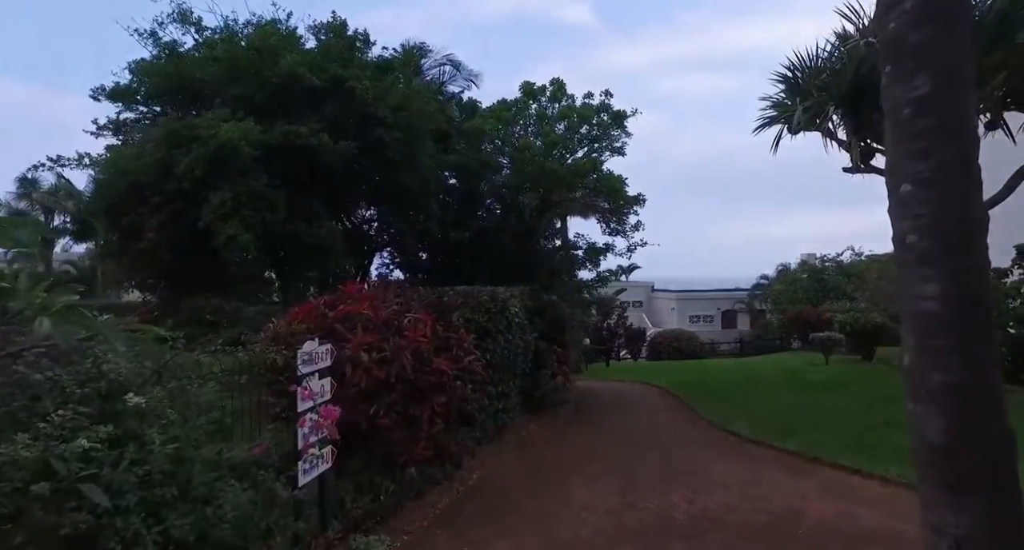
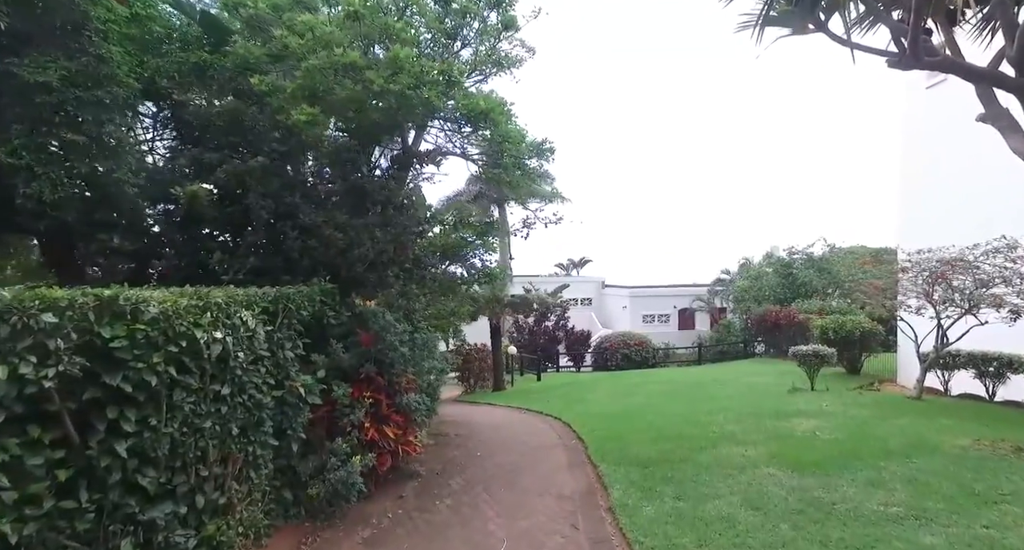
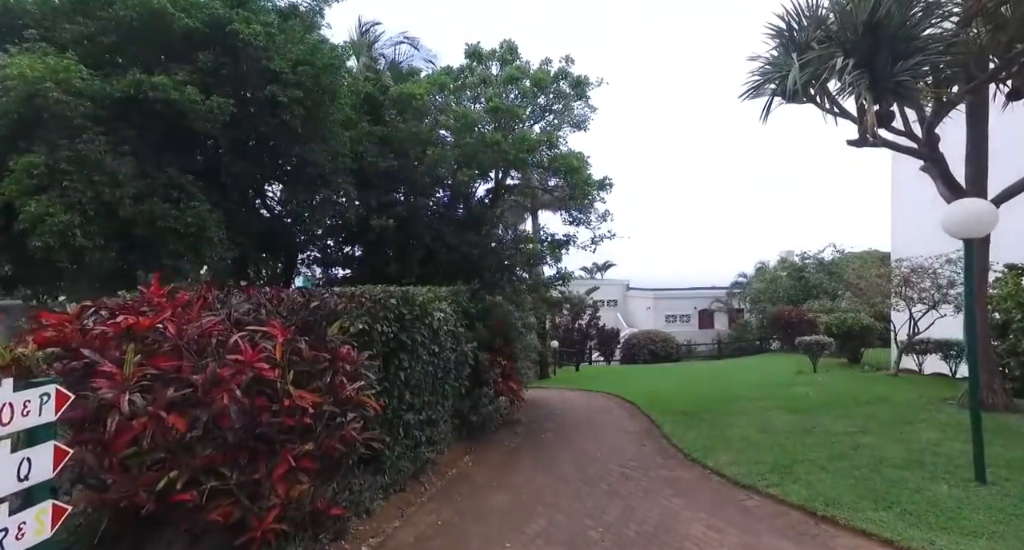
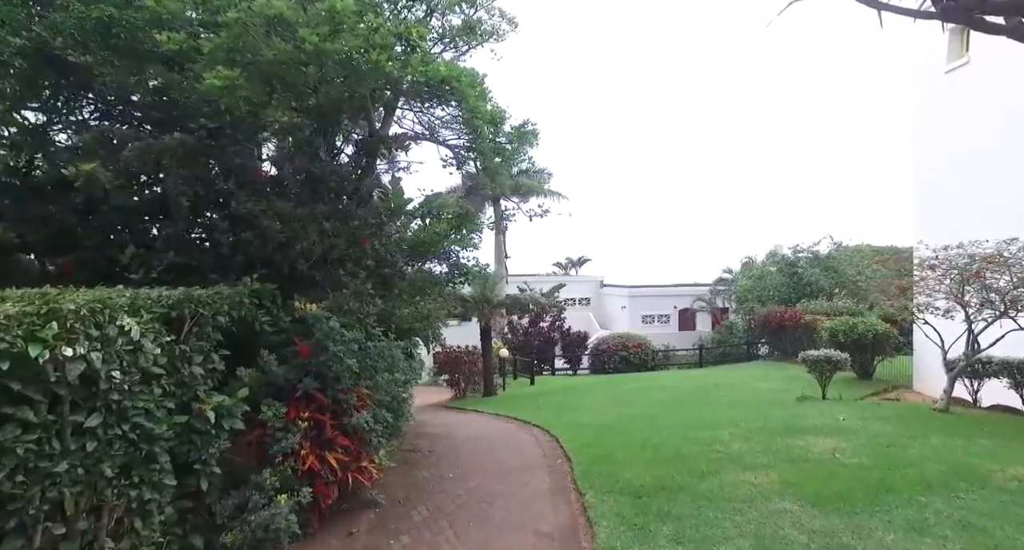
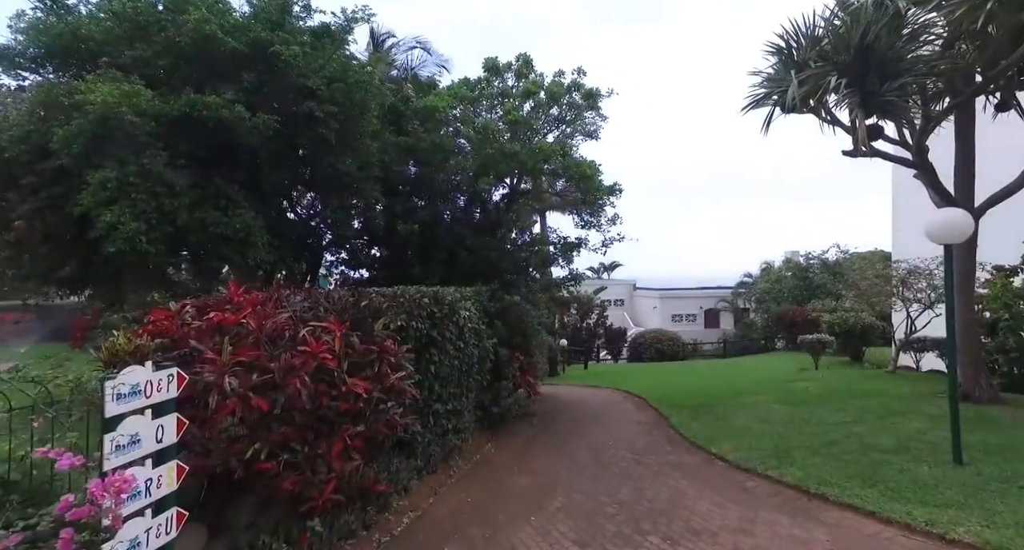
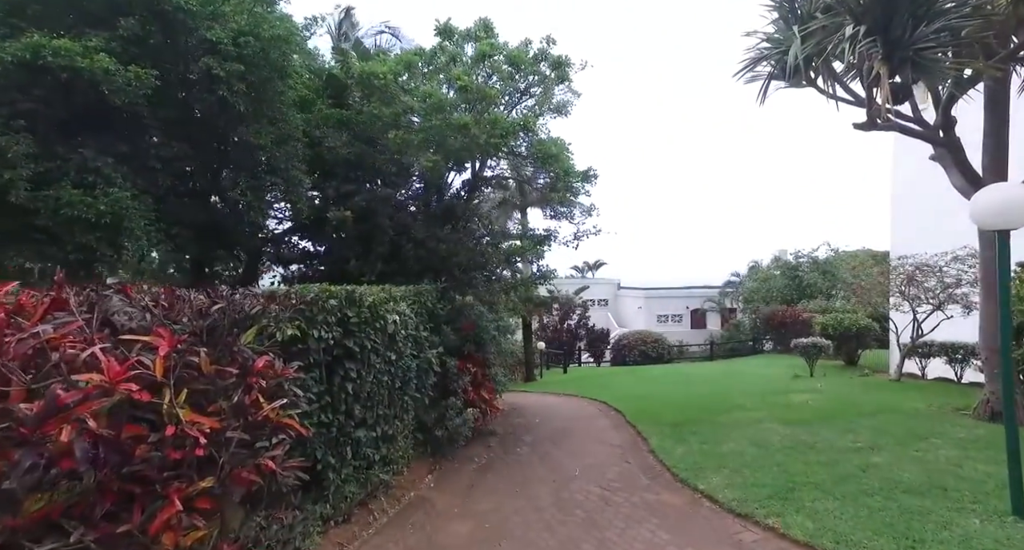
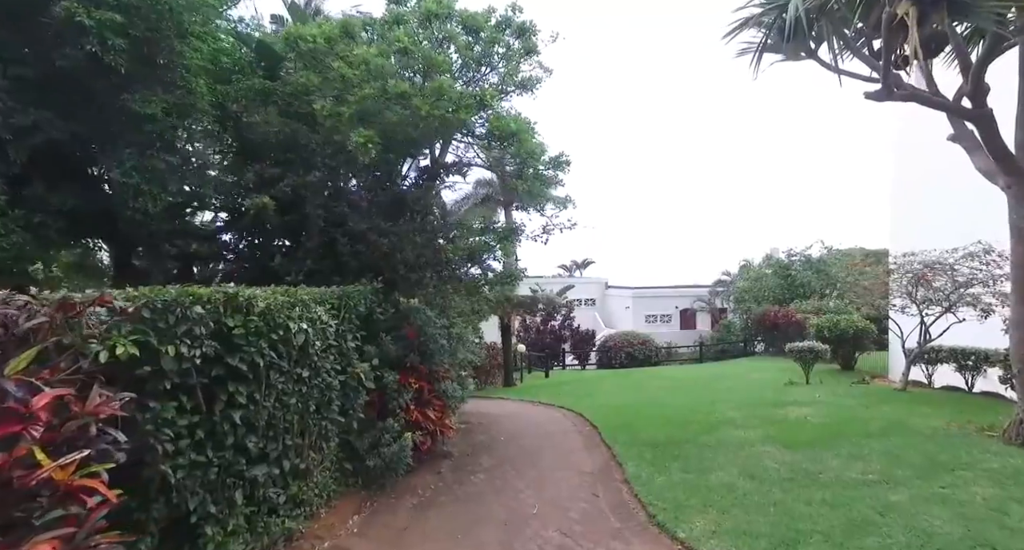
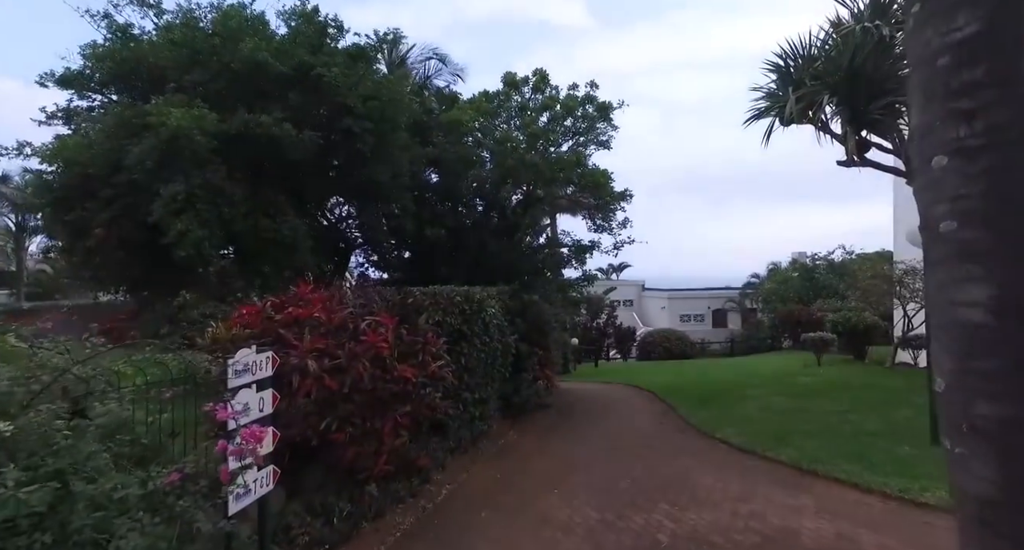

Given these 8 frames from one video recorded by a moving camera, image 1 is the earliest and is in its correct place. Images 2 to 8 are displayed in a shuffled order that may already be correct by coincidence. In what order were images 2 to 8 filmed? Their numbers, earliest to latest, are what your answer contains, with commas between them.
8, 5, 3, 6, 7, 2, 4
